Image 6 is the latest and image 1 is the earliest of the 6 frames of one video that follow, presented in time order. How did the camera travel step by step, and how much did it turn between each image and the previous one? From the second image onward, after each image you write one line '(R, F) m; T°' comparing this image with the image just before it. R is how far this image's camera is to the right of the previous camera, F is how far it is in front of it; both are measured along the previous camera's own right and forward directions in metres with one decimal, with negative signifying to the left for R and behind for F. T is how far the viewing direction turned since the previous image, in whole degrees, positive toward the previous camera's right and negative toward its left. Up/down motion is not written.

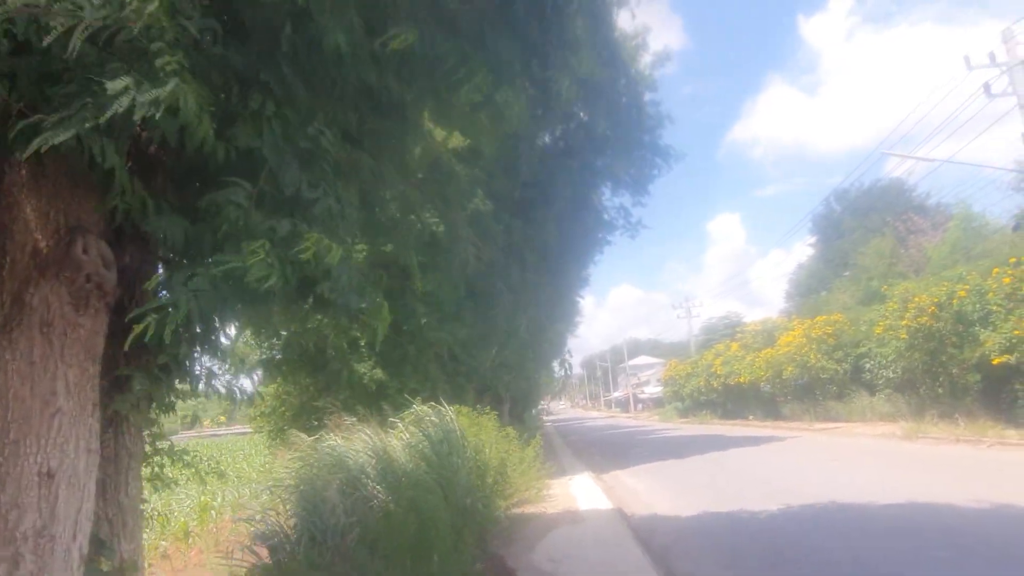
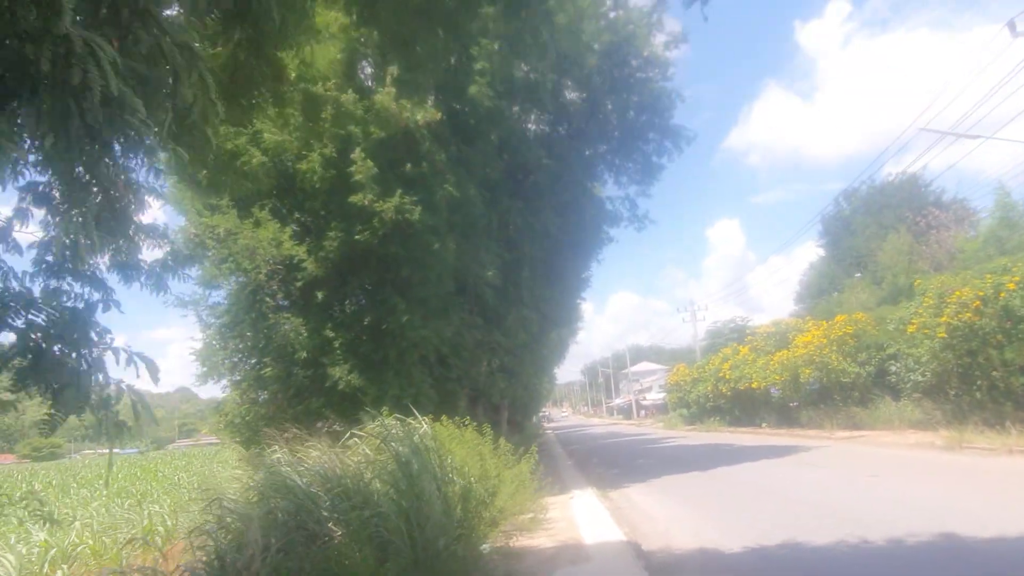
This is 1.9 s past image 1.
(+0.1, +1.7) m; 0°
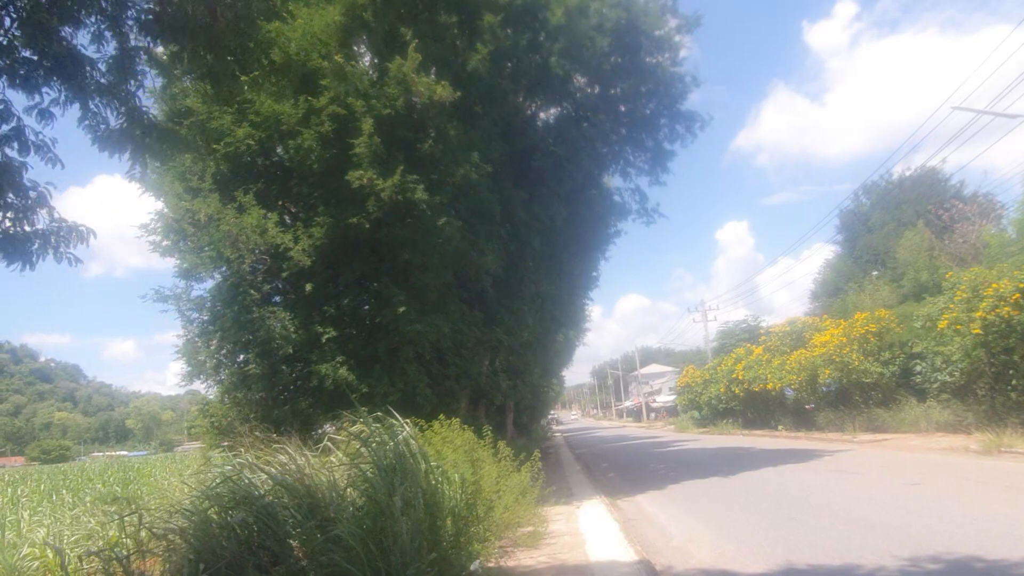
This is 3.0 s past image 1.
(+0.1, +1.0) m; -1°
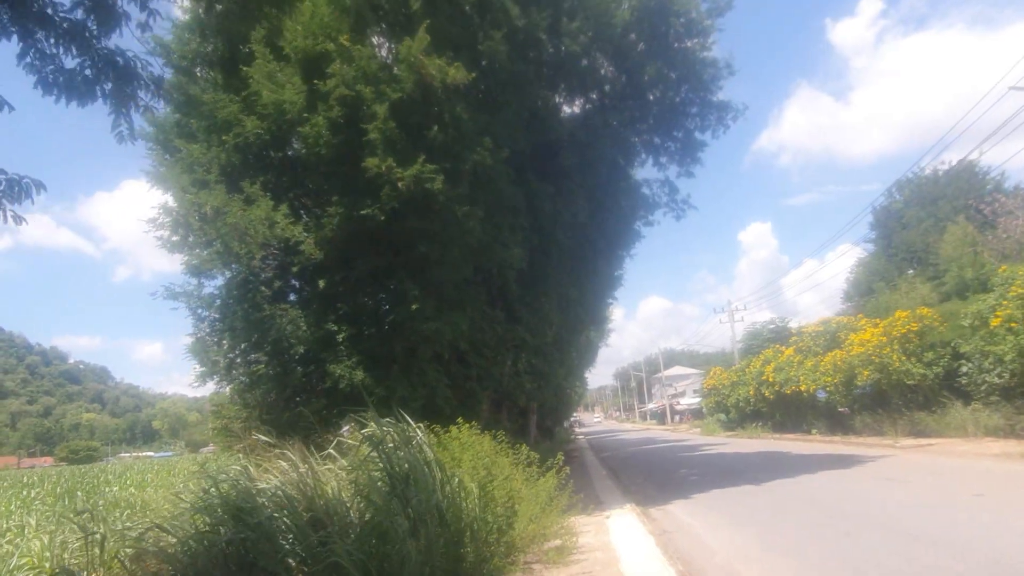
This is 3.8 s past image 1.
(0.0, +0.7) m; -2°
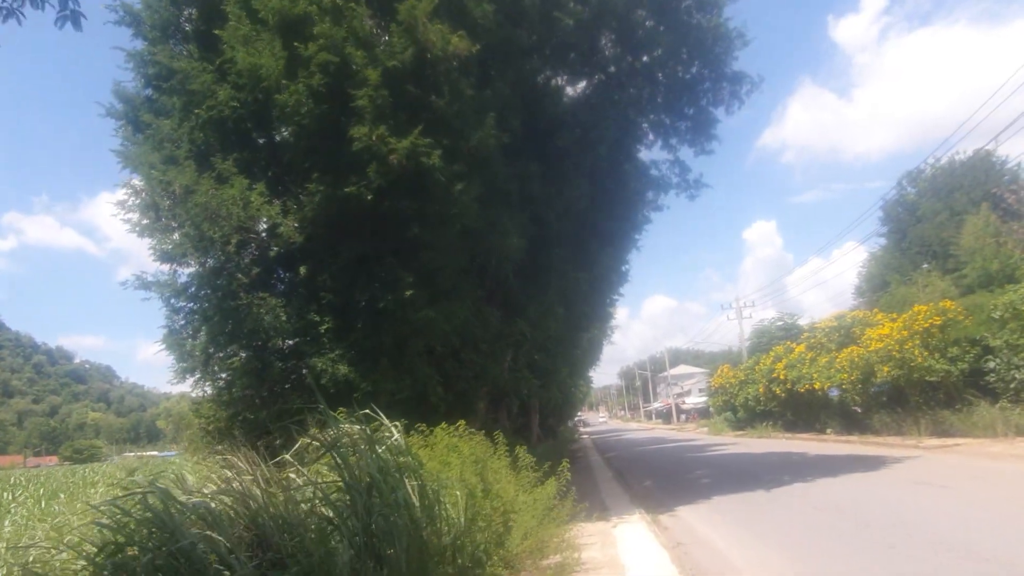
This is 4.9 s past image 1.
(+0.1, +1.0) m; 0°
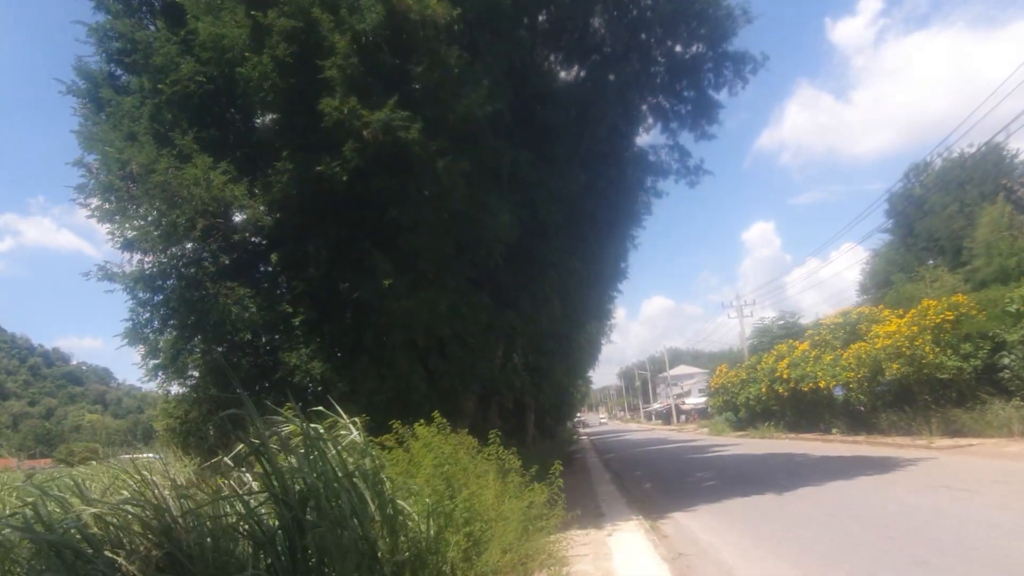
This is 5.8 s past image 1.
(+0.1, +0.8) m; 0°
